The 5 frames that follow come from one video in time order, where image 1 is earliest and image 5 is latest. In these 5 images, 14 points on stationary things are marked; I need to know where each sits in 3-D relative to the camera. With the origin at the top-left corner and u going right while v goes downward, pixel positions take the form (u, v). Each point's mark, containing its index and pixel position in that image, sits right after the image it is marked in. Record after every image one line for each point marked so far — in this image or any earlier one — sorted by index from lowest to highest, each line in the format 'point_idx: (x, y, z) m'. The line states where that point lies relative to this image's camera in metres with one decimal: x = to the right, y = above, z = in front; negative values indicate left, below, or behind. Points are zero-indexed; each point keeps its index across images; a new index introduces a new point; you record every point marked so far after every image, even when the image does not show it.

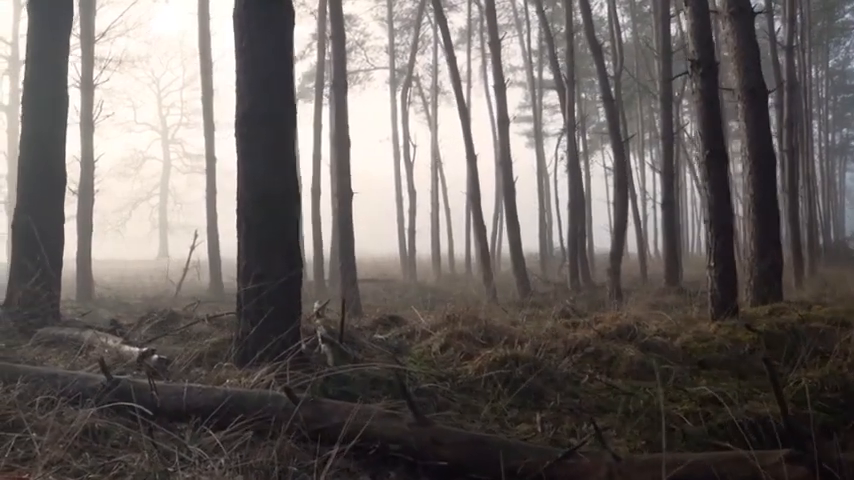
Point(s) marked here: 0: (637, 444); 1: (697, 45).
0: (+1.4, -1.4, +5.2) m
1: (+3.2, +2.3, +9.0) m
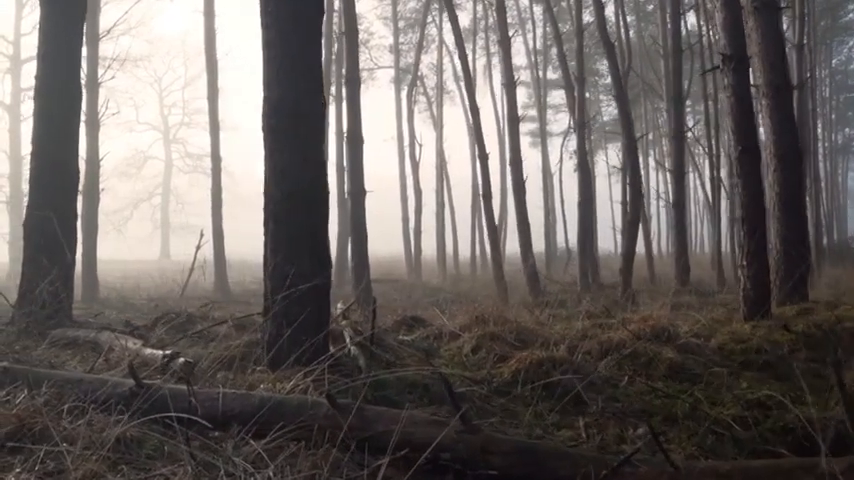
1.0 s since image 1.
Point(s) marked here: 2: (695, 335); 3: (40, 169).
0: (+1.7, -1.4, +5.0) m
1: (+3.4, +2.3, +8.7) m
2: (+2.8, -1.0, +7.9) m
3: (-4.3, +0.8, +8.5) m
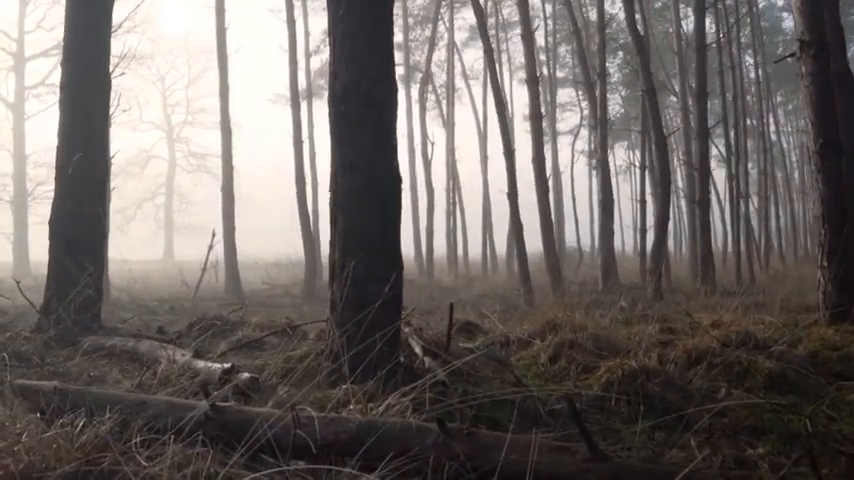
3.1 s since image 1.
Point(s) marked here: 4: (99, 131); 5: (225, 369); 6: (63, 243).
0: (+2.3, -1.4, +4.4) m
1: (+4.0, +2.3, +8.1) m
2: (+3.3, -1.0, +7.2) m
3: (-3.7, +0.8, +7.8) m
4: (-3.4, +1.1, +8.0) m
5: (-1.2, -0.8, +4.7) m
6: (-3.6, 0.0, +7.7) m
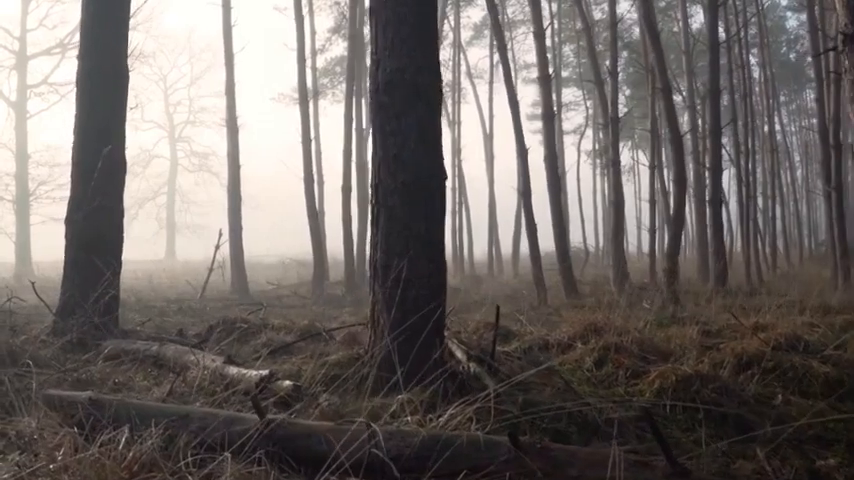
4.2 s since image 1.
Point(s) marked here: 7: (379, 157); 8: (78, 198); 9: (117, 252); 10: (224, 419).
0: (+2.6, -1.4, +4.1) m
1: (+4.3, +2.3, +7.8) m
2: (+3.6, -1.0, +7.0) m
3: (-3.4, +0.8, +7.6) m
4: (-3.1, +1.2, +7.8) m
5: (-0.9, -0.8, +4.4) m
6: (-3.3, 0.0, +7.4) m
7: (-0.3, +0.5, +4.9) m
8: (-3.4, +0.4, +7.5) m
9: (-3.1, -0.1, +7.6) m
10: (-0.9, -0.8, +3.4) m
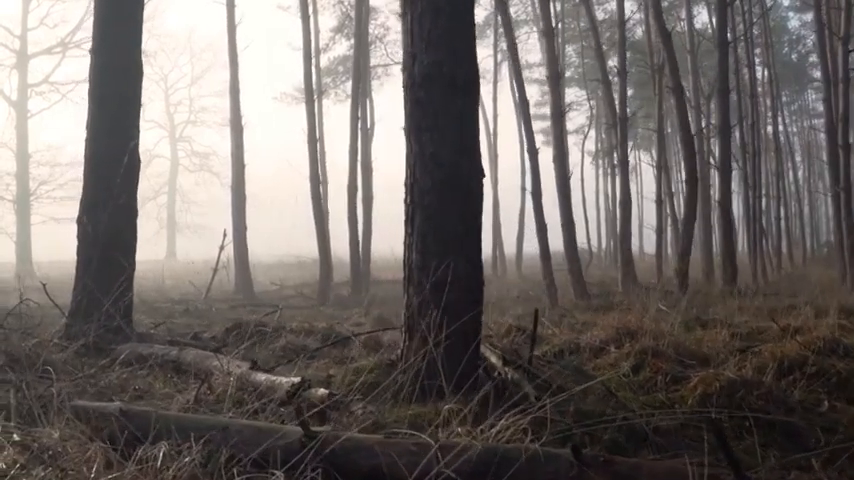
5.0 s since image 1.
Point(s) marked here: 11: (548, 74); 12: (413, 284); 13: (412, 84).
0: (+2.8, -1.4, +3.9) m
1: (+4.6, +2.3, +7.6) m
2: (+3.9, -1.0, +6.7) m
3: (-3.2, +0.8, +7.3) m
4: (-2.9, +1.2, +7.5) m
5: (-0.7, -0.8, +4.2) m
6: (-3.1, 0.0, +7.1) m
7: (-0.1, +0.5, +4.6) m
8: (-3.2, +0.4, +7.2) m
9: (-2.9, -0.1, +7.4) m
10: (-0.7, -0.8, +3.1) m
11: (+3.3, +4.5, +20.0) m
12: (-0.1, -0.3, +4.6) m
13: (-0.1, +1.0, +4.7) m
